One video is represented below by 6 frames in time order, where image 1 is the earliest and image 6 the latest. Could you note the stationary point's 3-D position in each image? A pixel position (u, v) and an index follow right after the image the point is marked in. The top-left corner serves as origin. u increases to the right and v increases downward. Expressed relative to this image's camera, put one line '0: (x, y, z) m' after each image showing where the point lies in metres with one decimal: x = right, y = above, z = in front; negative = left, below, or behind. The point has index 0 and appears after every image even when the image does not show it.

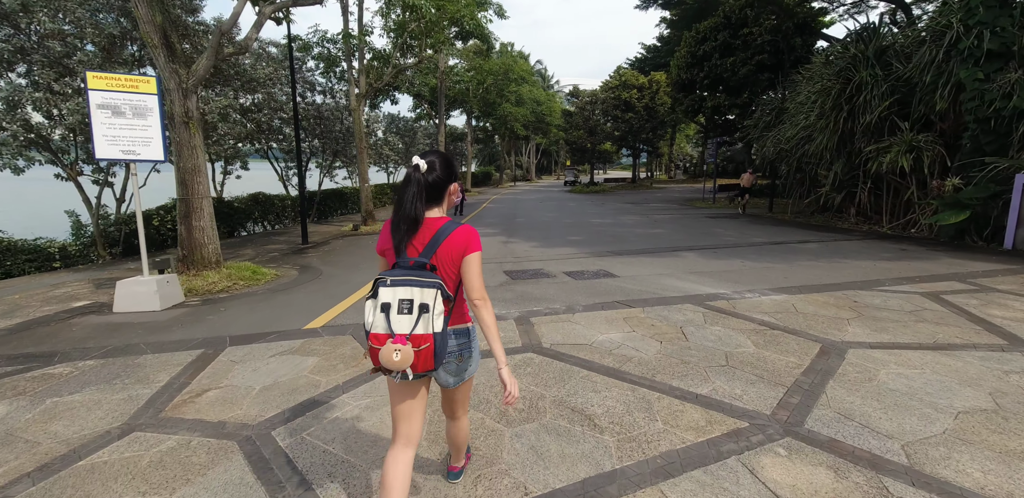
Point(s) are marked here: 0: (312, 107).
0: (-7.3, +5.2, +17.5) m
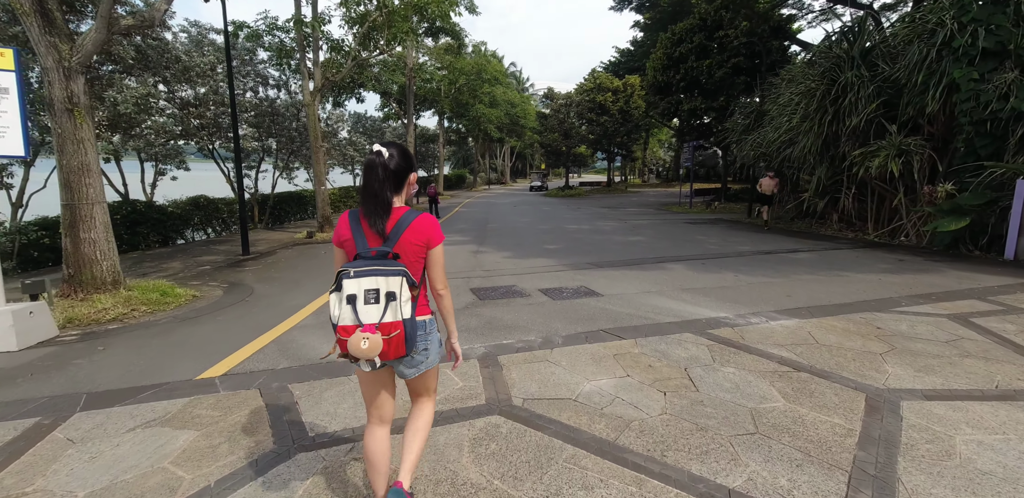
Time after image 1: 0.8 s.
0: (-8.3, +4.9, +16.1) m
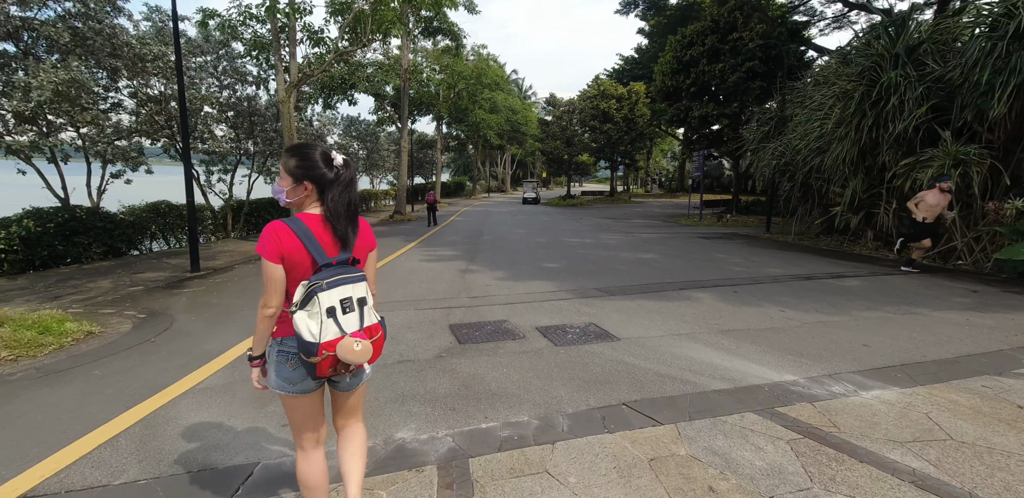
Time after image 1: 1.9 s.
0: (-8.3, +4.6, +14.8) m
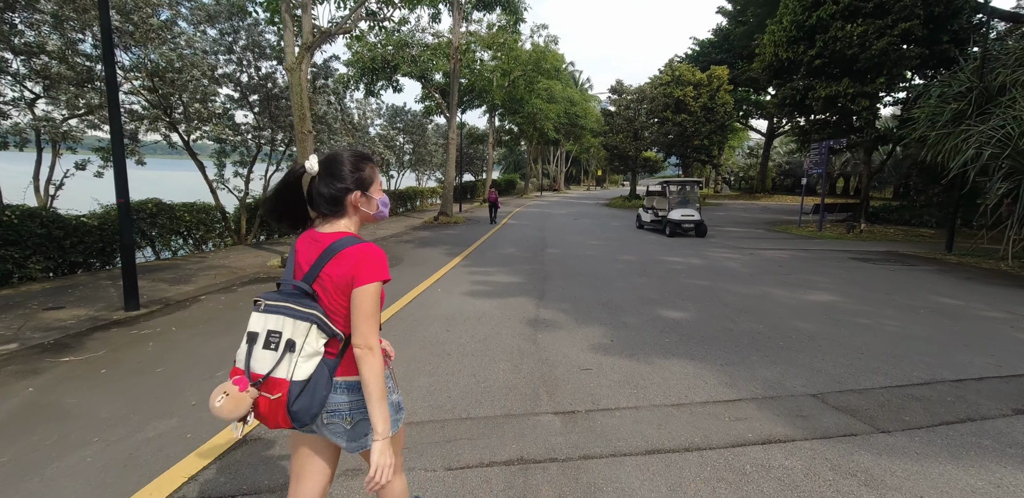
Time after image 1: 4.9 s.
0: (-6.4, +4.3, +12.1) m
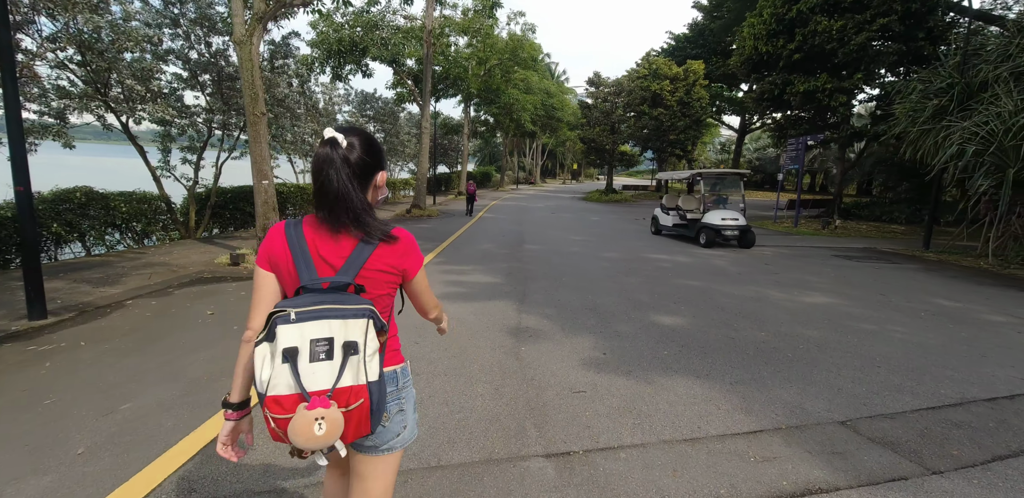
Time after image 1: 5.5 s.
0: (-6.9, +4.4, +11.0) m
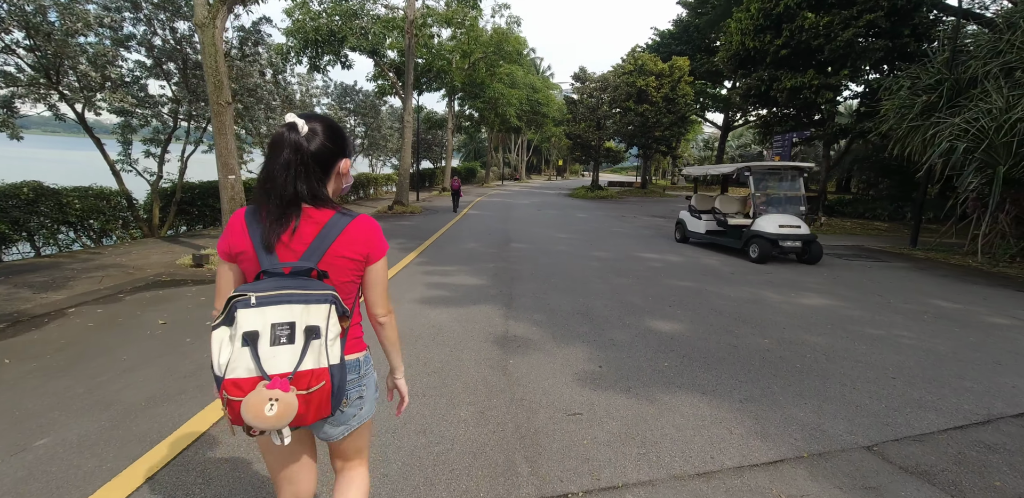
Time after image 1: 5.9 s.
0: (-7.3, +4.5, +10.4) m
